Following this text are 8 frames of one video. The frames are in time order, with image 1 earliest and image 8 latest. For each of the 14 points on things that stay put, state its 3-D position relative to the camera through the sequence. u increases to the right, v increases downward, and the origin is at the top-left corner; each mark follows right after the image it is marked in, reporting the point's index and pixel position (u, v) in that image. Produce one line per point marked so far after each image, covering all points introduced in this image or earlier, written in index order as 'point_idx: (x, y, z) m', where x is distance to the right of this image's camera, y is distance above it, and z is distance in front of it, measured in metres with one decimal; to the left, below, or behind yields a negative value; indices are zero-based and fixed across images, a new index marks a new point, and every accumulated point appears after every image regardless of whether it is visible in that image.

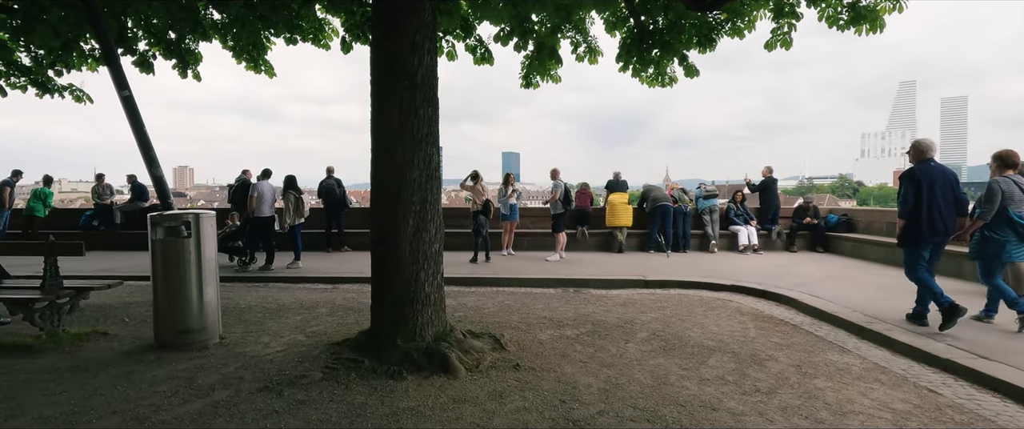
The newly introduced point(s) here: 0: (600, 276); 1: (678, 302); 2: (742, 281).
0: (+1.5, -1.0, +8.8) m
1: (+2.3, -1.2, +7.3) m
2: (+3.6, -1.0, +8.3) m
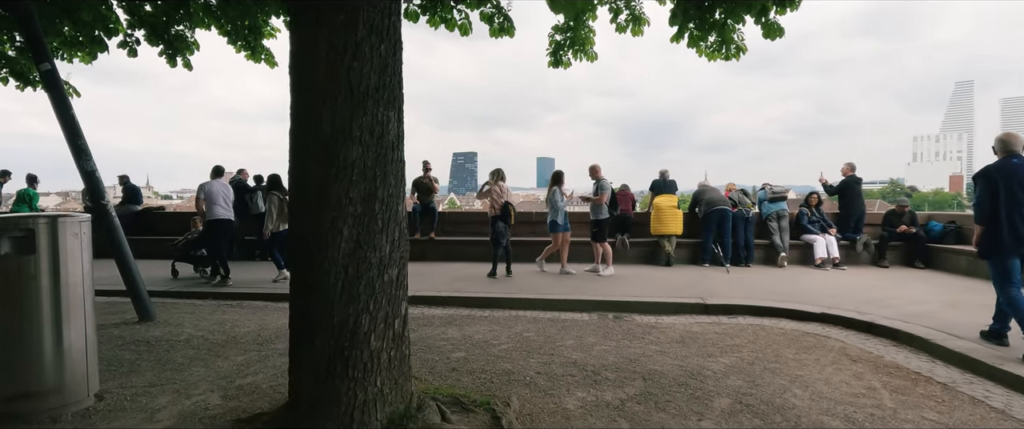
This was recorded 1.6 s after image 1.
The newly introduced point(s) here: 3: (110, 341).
0: (+1.8, -1.1, +7.0) m
1: (+2.5, -1.3, +5.4) m
2: (+3.8, -1.1, +6.4) m
3: (-3.6, -1.1, +4.8) m
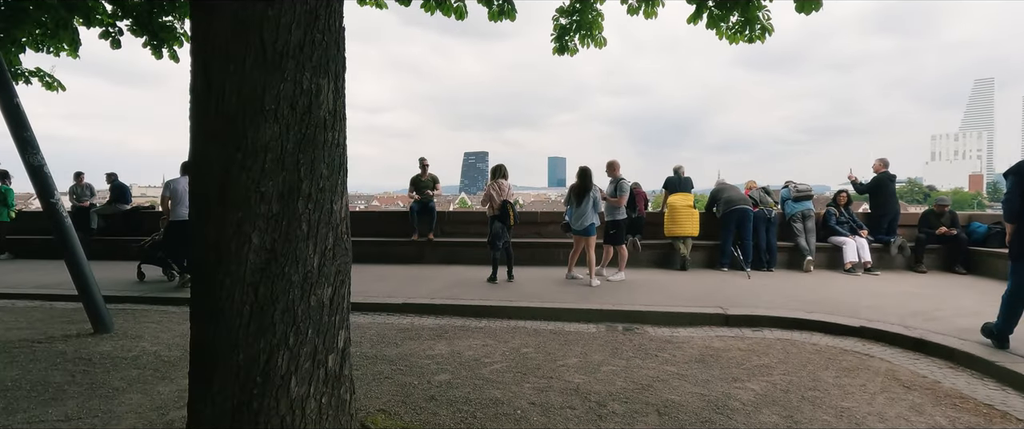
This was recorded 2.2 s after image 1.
0: (+1.8, -1.1, +6.3) m
1: (+2.4, -1.3, +4.7) m
2: (+3.8, -1.1, +5.6) m
3: (-3.7, -1.1, +4.3) m
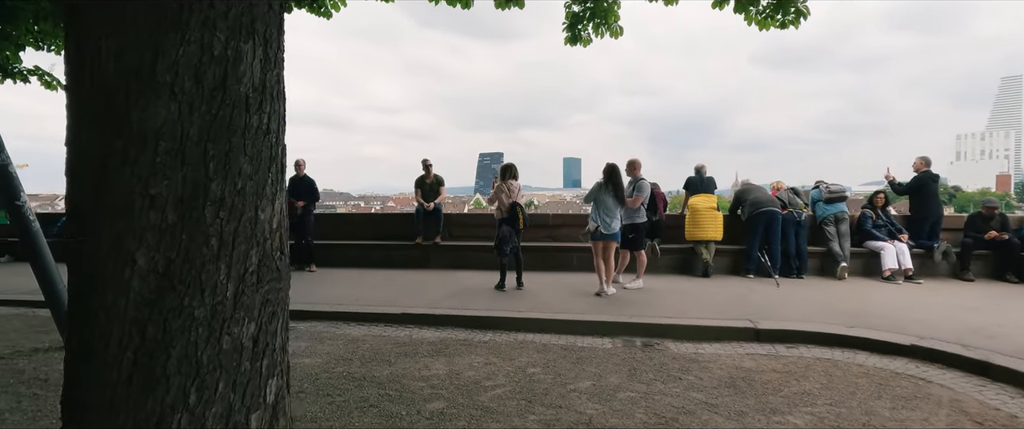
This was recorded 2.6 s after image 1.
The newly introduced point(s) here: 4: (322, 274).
0: (+1.8, -1.1, +5.7) m
1: (+2.5, -1.3, +4.1) m
2: (+3.9, -1.1, +5.0) m
3: (-3.7, -1.2, +3.8) m
4: (-3.2, -1.0, +9.1) m
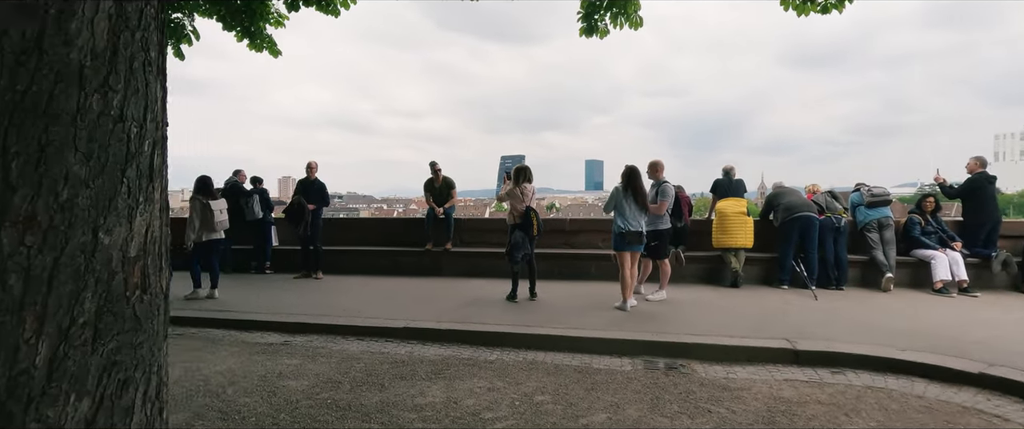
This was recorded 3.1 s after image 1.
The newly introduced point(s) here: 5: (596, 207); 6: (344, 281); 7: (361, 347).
0: (+1.9, -1.2, +5.2) m
1: (+2.5, -1.4, +3.5) m
2: (+3.9, -1.2, +4.3) m
3: (-3.7, -1.2, +3.5) m
4: (-3.0, -1.1, +8.7) m
5: (+1.5, +0.1, +9.5) m
6: (-2.7, -1.1, +8.7) m
7: (-1.5, -1.3, +5.4) m
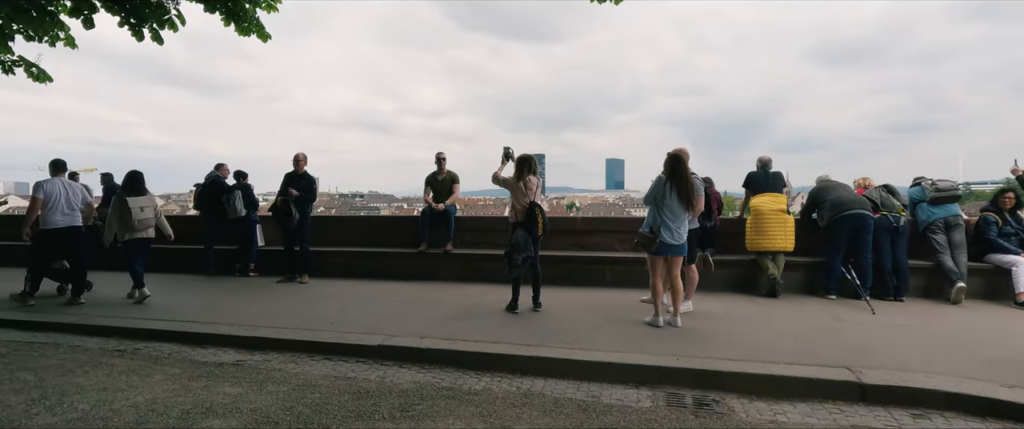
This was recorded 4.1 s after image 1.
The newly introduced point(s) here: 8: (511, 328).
0: (+1.9, -1.2, +4.1) m
1: (+2.4, -1.3, +2.5) m
2: (+3.8, -1.2, +3.2) m
3: (-3.8, -1.2, +2.7) m
4: (-2.9, -1.0, +7.9) m
5: (+1.6, +0.2, +8.5) m
6: (-2.6, -1.0, +7.8) m
7: (-1.6, -1.3, +4.5) m
8: (0.0, -1.2, +5.5) m
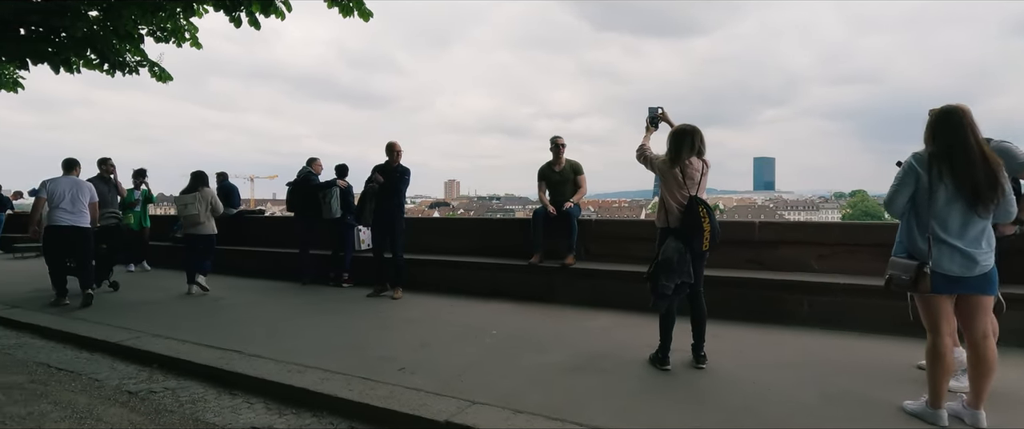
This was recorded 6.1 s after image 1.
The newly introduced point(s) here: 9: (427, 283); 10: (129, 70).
0: (+2.4, -1.2, +1.6) m
1: (+2.5, -1.4, -0.1) m
2: (+4.1, -1.2, +0.3) m
3: (-3.4, -1.2, +1.6) m
4: (-1.3, -1.1, +6.4) m
5: (+3.3, +0.1, +5.9) m
6: (-1.0, -1.1, +6.3) m
7: (-0.8, -1.3, +2.9) m
8: (+0.9, -1.2, +3.4) m
9: (-1.1, -0.9, +7.0) m
10: (-6.5, +2.5, +9.1) m
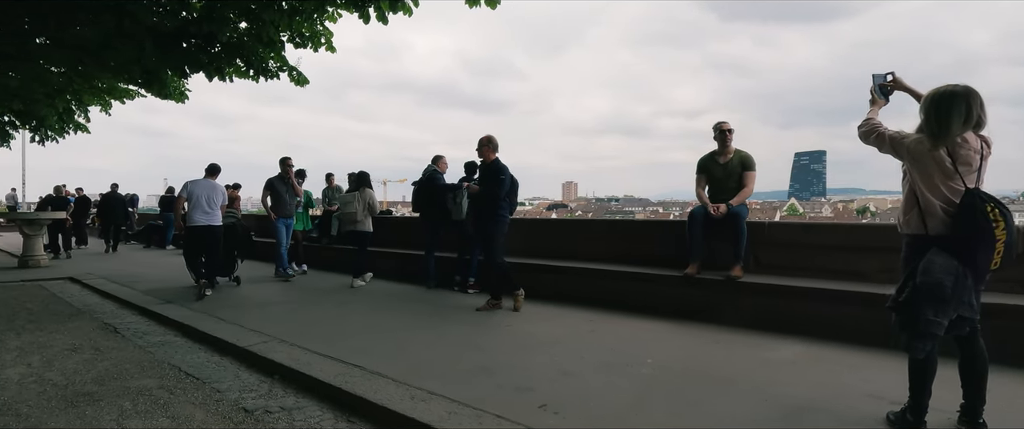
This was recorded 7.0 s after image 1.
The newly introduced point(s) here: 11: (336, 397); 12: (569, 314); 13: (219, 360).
0: (+2.8, -1.2, +0.2) m
1: (+2.5, -1.3, -1.5) m
2: (+4.2, -1.2, -1.5) m
3: (-2.9, -1.2, +1.4) m
4: (+0.3, -1.1, +5.7) m
5: (+4.6, +0.1, +4.2) m
6: (+0.5, -1.1, +5.5) m
7: (-0.1, -1.3, +2.1) m
8: (+1.8, -1.2, +2.2) m
9: (+0.5, -0.9, +6.2) m
10: (-4.2, +2.5, +9.4) m
11: (-1.2, -1.2, +3.6) m
12: (+0.6, -1.0, +5.6) m
13: (-2.6, -1.3, +4.7) m
